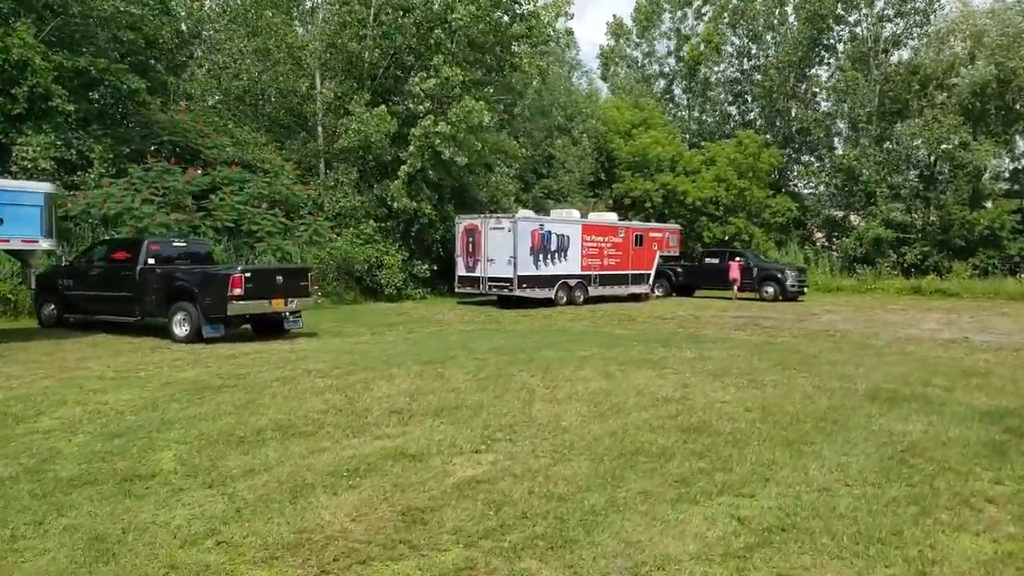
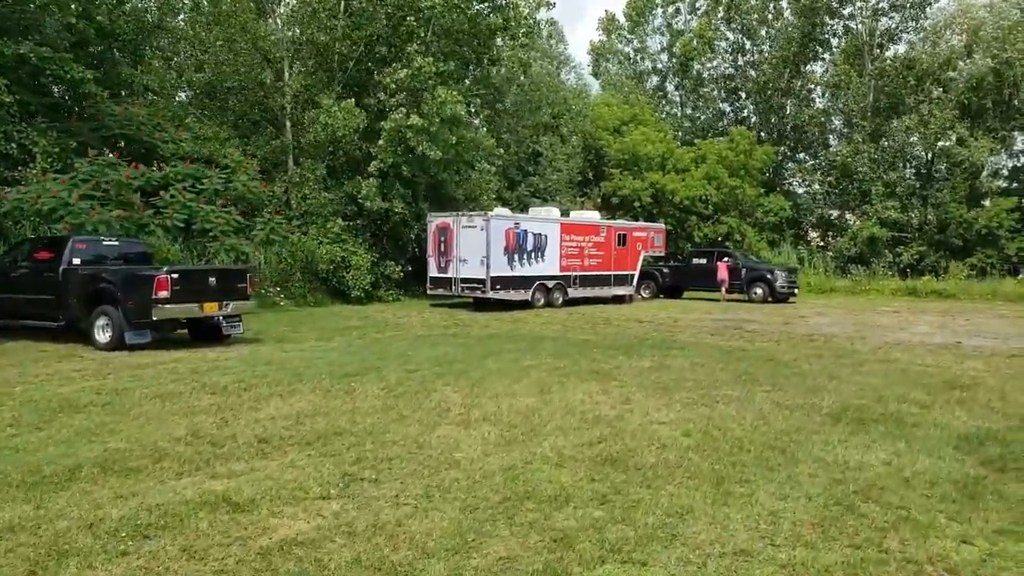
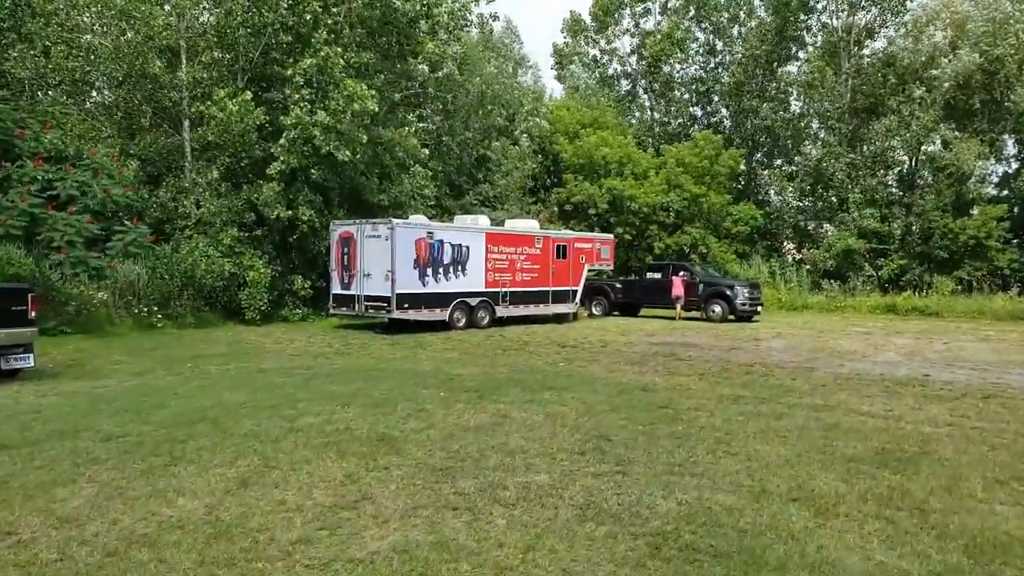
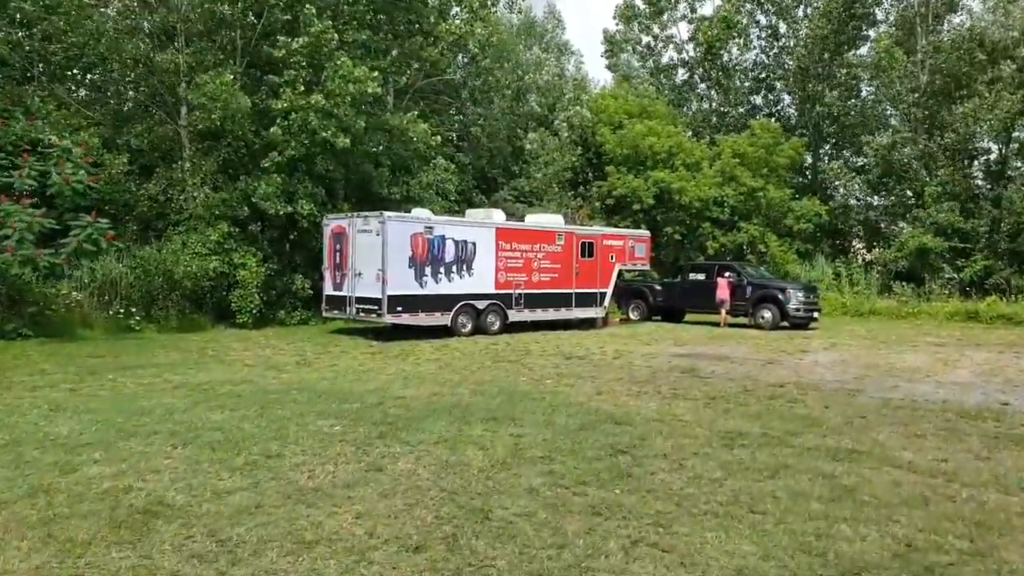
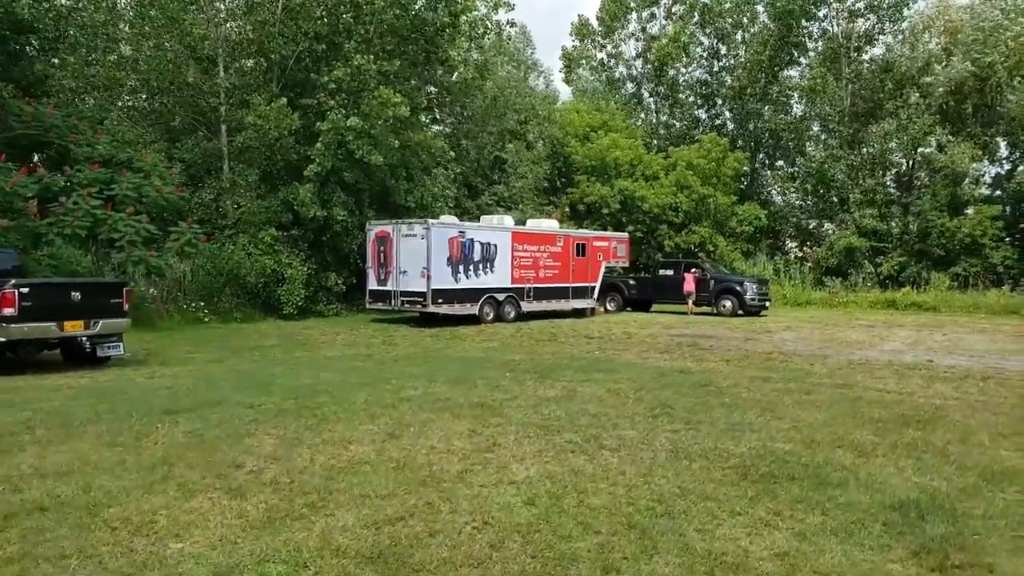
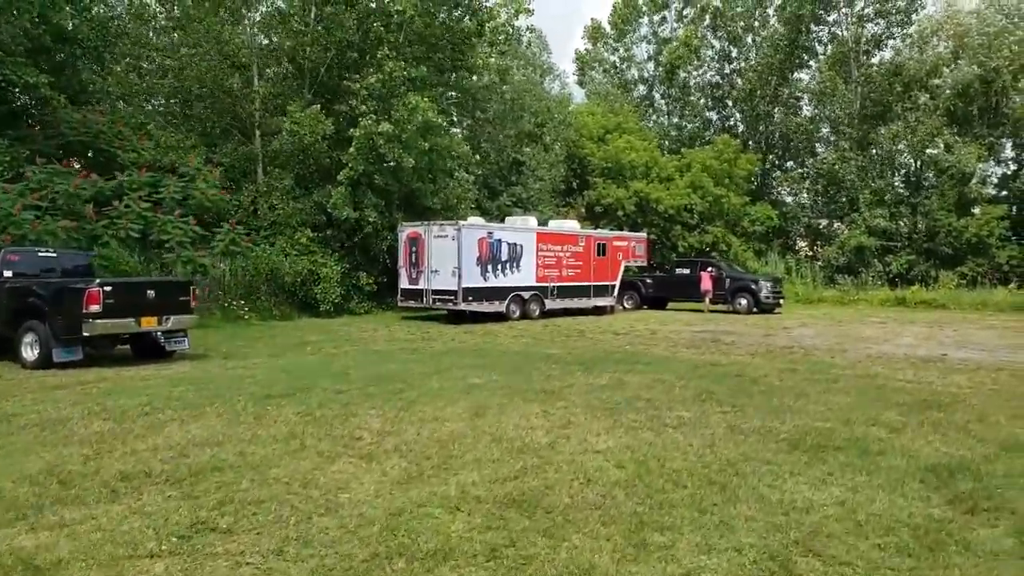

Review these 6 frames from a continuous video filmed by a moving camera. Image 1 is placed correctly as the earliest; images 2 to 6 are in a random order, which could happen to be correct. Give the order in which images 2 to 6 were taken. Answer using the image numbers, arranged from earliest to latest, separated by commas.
2, 6, 5, 3, 4
